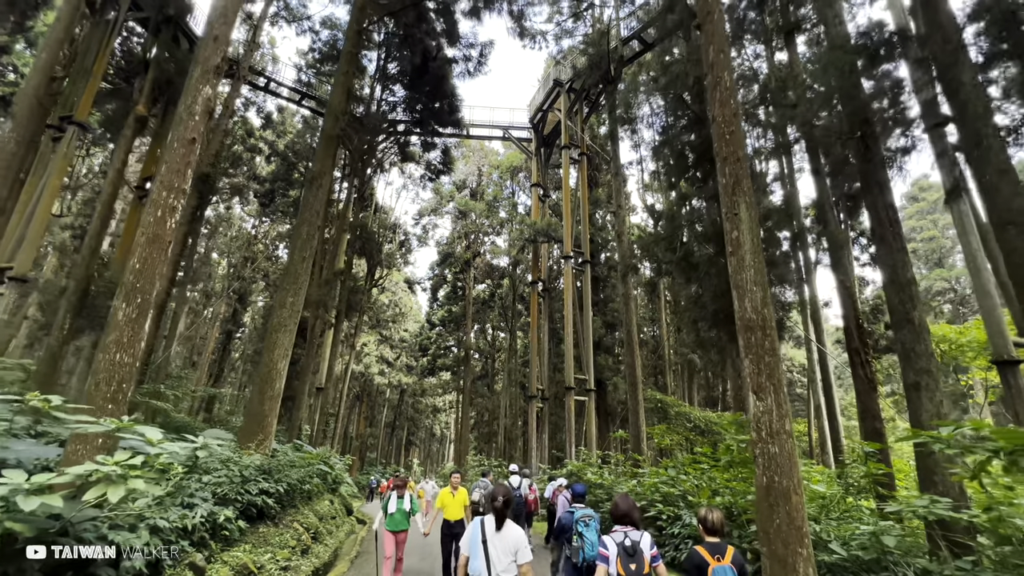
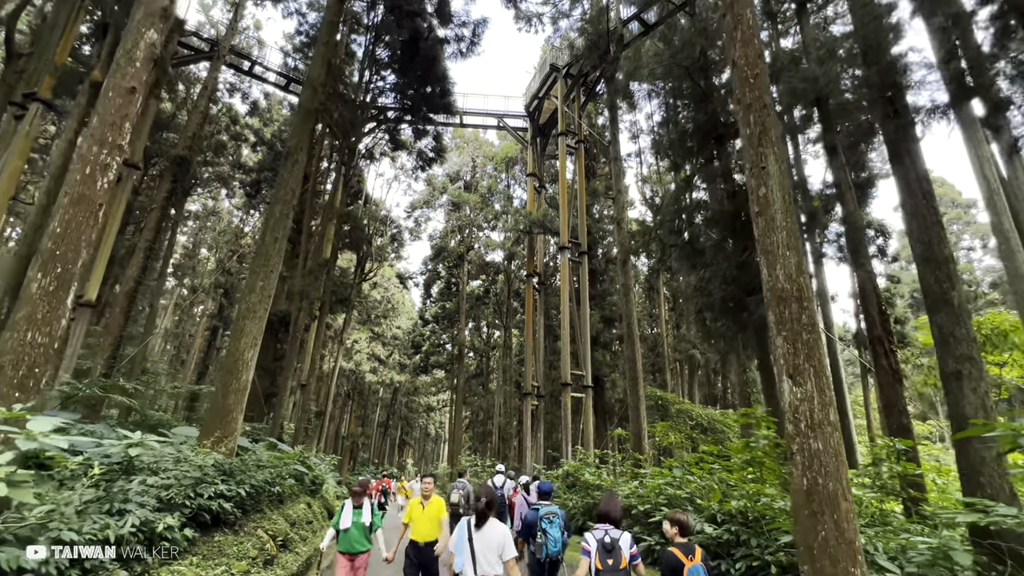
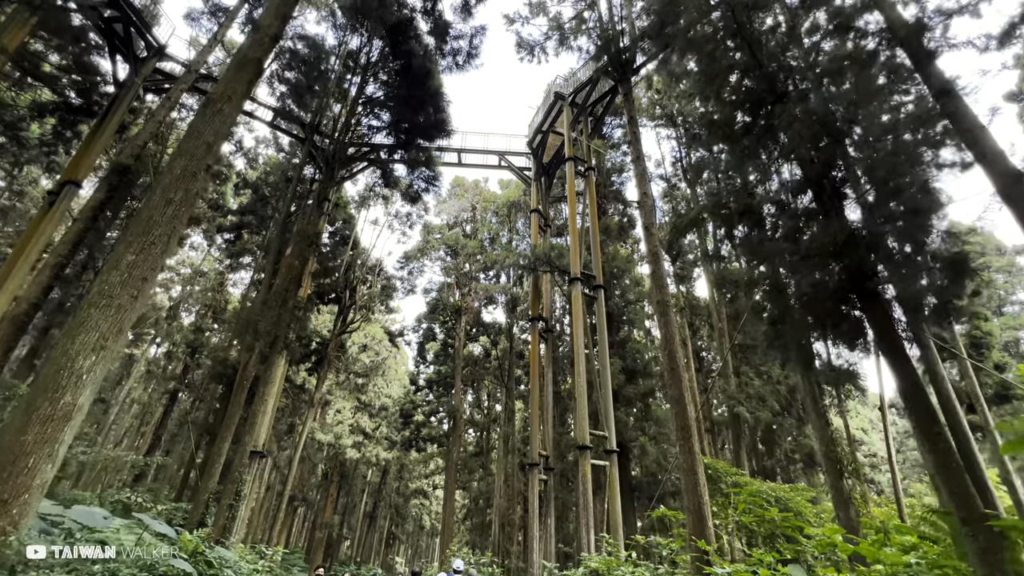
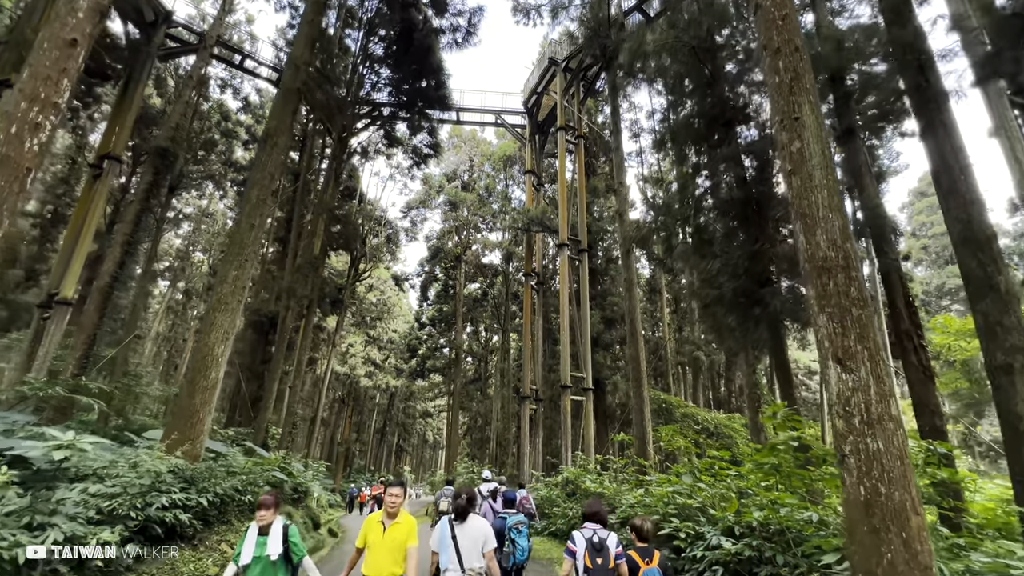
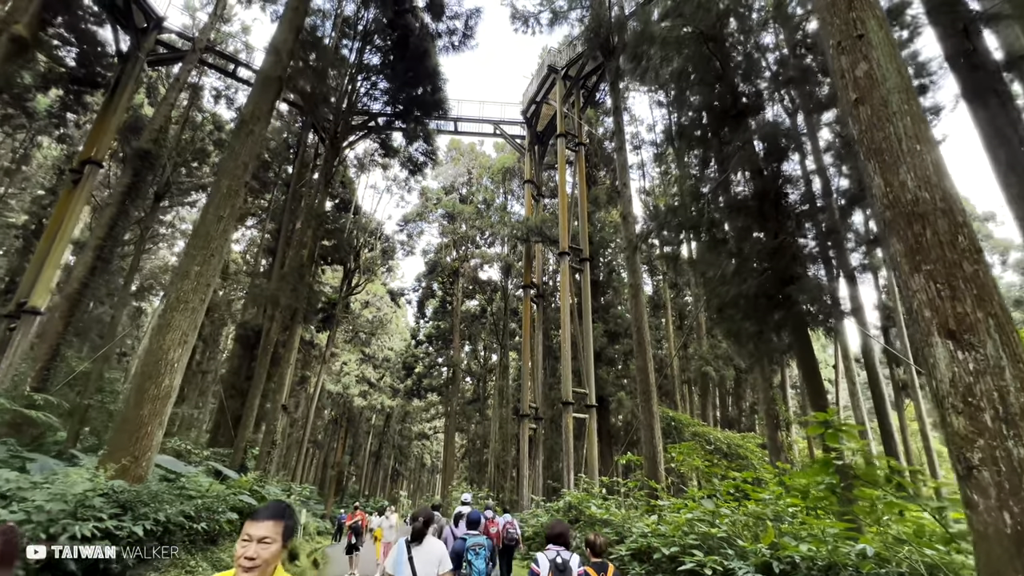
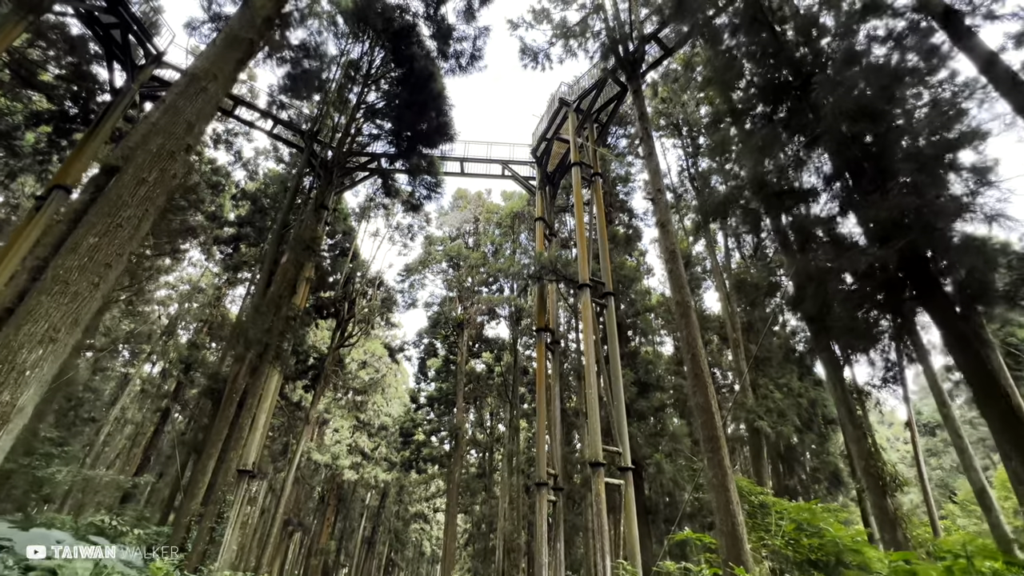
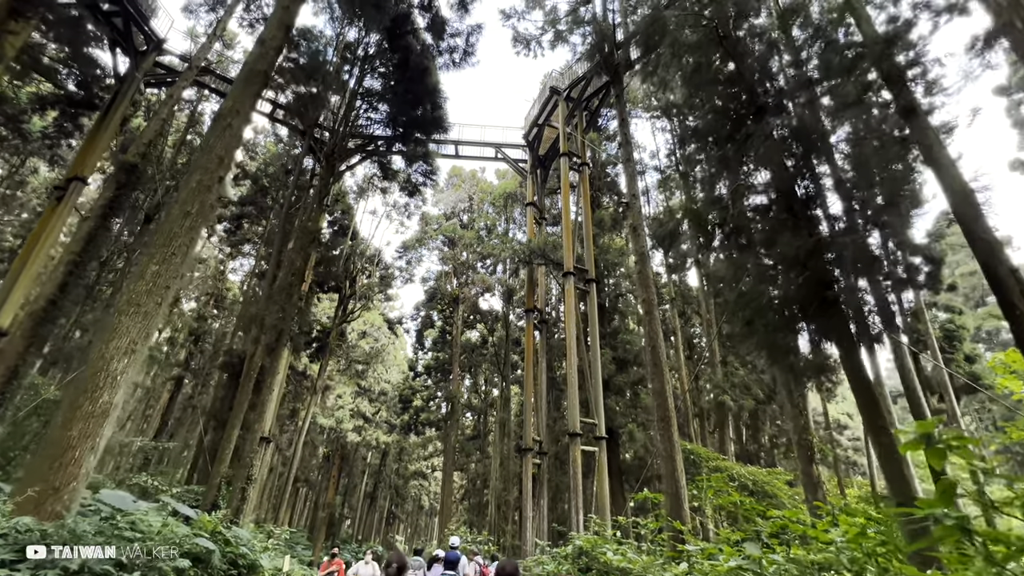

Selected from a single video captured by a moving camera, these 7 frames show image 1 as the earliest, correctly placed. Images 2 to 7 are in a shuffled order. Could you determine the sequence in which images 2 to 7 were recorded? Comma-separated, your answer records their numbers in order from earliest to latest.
2, 4, 5, 7, 3, 6
